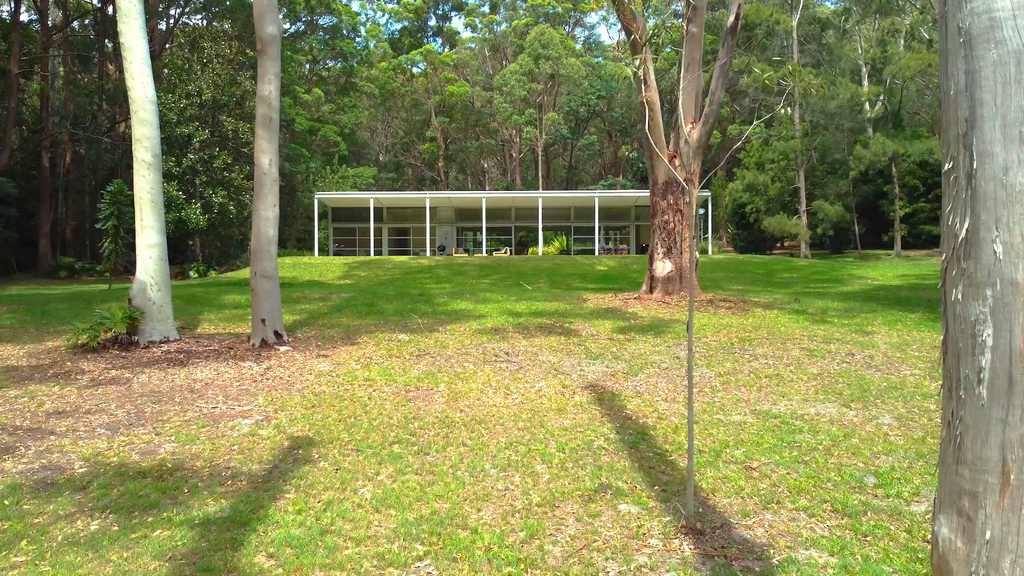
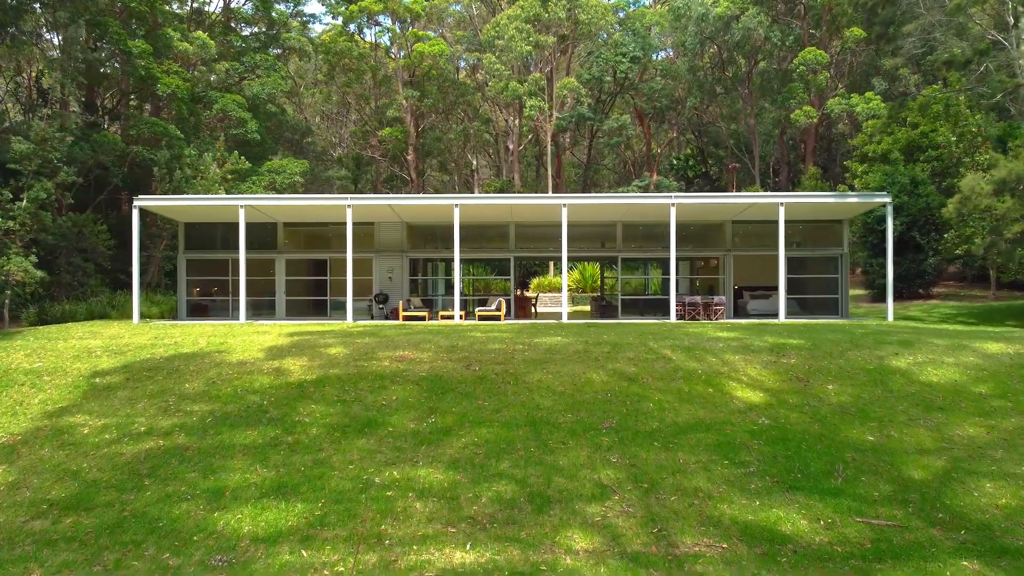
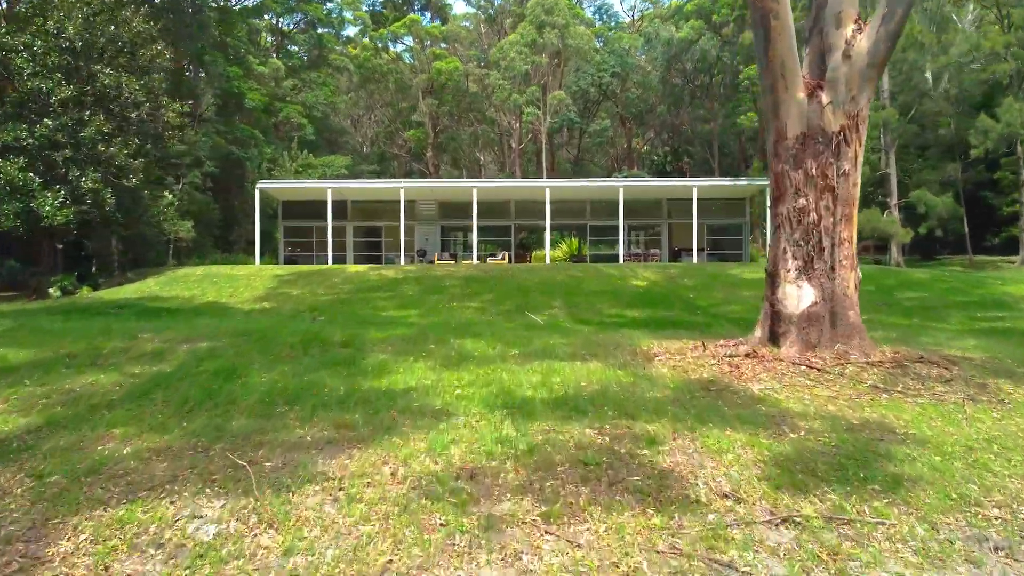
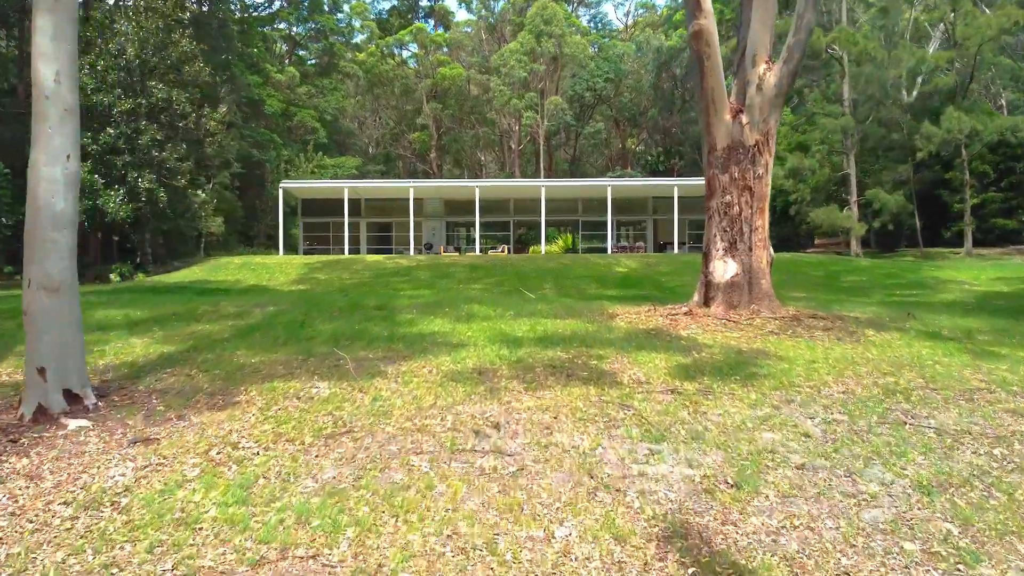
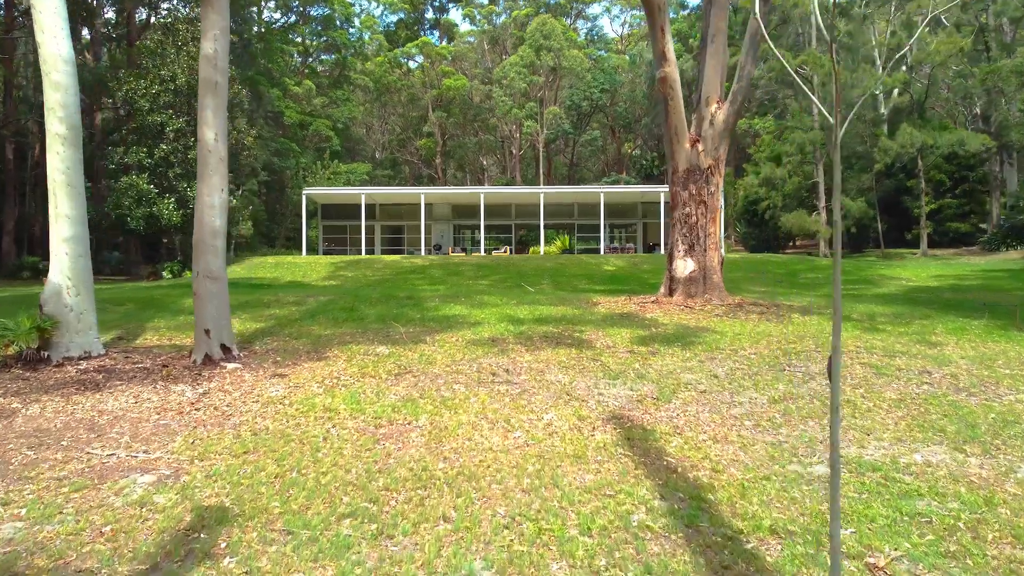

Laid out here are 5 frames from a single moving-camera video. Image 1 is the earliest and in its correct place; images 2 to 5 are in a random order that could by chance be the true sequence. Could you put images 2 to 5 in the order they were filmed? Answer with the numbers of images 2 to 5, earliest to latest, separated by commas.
5, 4, 3, 2
